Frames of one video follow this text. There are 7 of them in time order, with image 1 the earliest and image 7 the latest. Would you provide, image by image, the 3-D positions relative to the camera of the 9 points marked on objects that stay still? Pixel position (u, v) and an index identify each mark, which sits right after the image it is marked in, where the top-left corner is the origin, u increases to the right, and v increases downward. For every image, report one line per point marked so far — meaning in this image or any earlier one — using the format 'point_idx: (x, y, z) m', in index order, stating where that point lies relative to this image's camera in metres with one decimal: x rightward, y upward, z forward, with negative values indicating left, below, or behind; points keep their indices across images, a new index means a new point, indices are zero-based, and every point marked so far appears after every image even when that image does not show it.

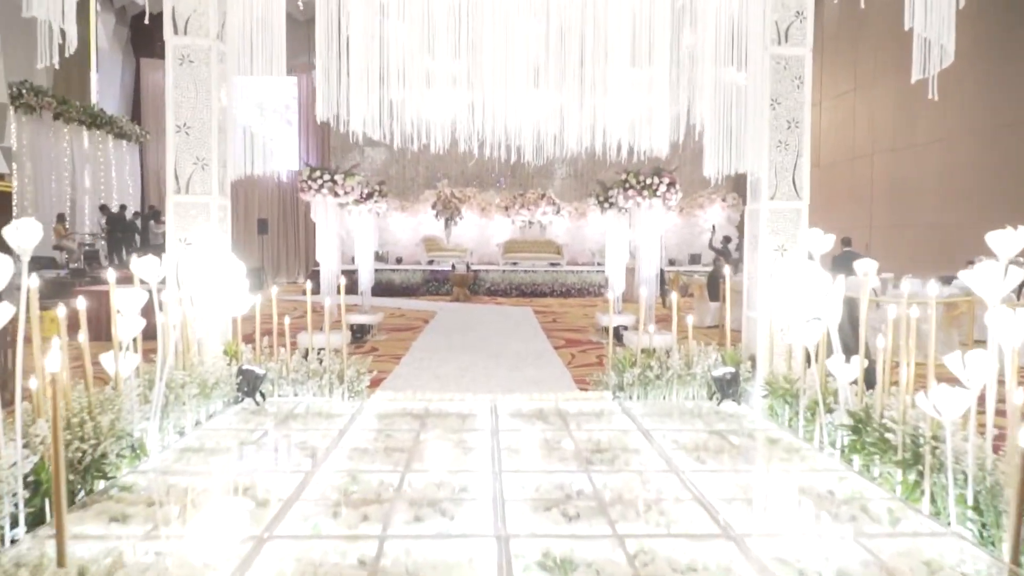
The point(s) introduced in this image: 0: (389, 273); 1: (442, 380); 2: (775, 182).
0: (-2.3, +0.3, +15.1) m
1: (-0.5, -0.6, +5.4) m
2: (+1.4, +0.6, +4.3) m
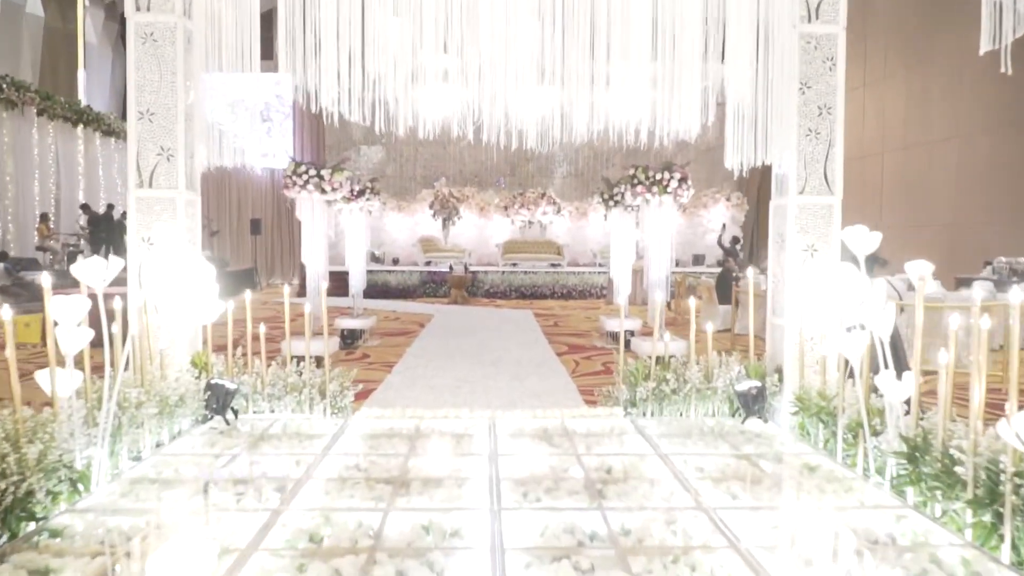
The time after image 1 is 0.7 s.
0: (-2.3, +0.2, +14.6) m
1: (-0.5, -0.7, +5.0) m
2: (+1.4, +0.6, +3.9) m
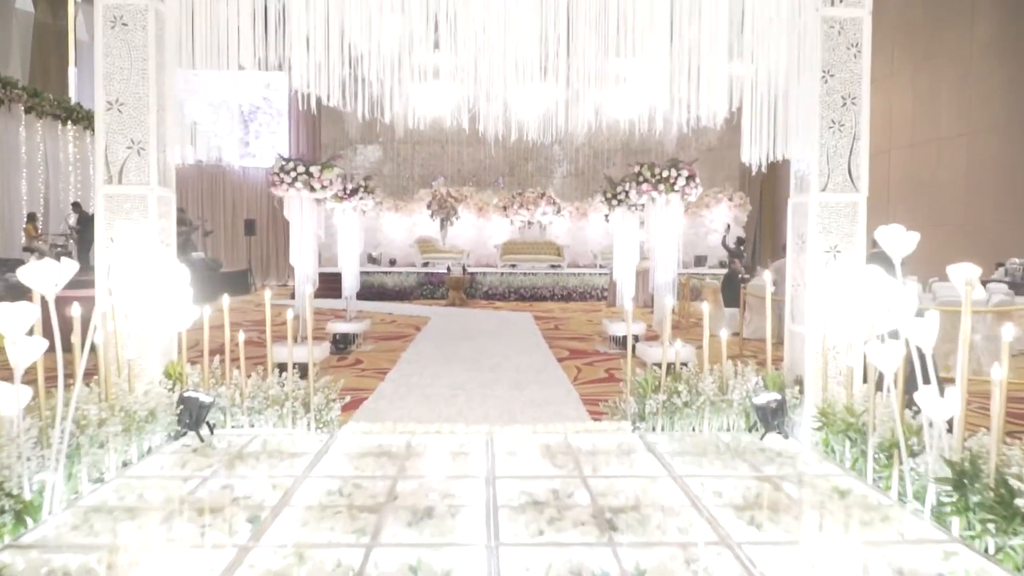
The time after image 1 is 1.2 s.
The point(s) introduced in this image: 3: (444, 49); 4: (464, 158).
0: (-2.3, +0.2, +14.3) m
1: (-0.5, -0.7, +4.7) m
2: (+1.4, +0.5, +3.6) m
3: (-0.3, +1.1, +3.7) m
4: (-0.9, +2.6, +15.9) m
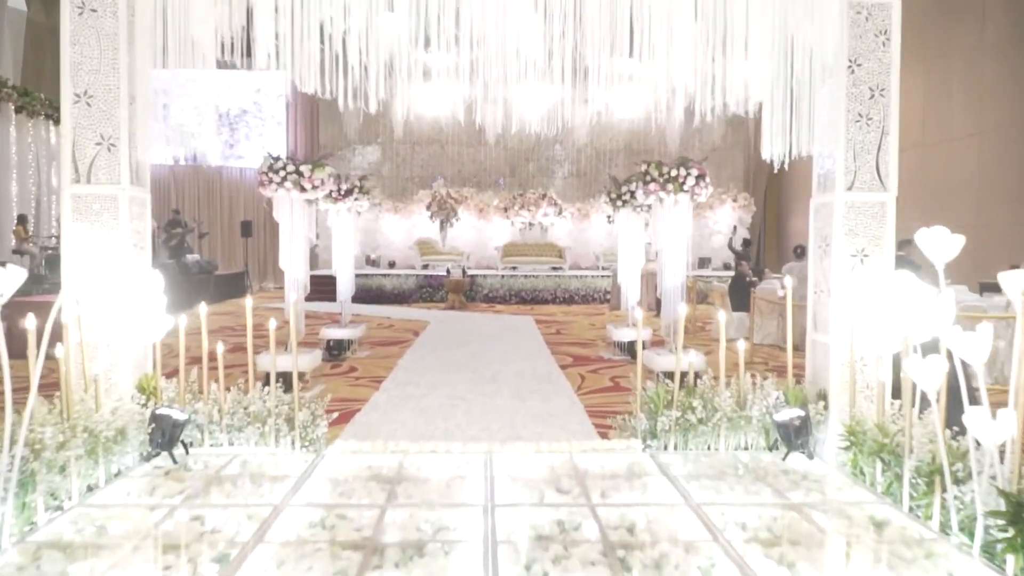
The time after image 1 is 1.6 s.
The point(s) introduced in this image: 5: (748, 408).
0: (-2.3, +0.2, +14.1) m
1: (-0.5, -0.7, +4.4) m
2: (+1.4, +0.5, +3.3) m
3: (-0.3, +1.1, +3.4) m
4: (-0.9, +2.5, +15.6) m
5: (+1.0, -0.5, +3.3) m
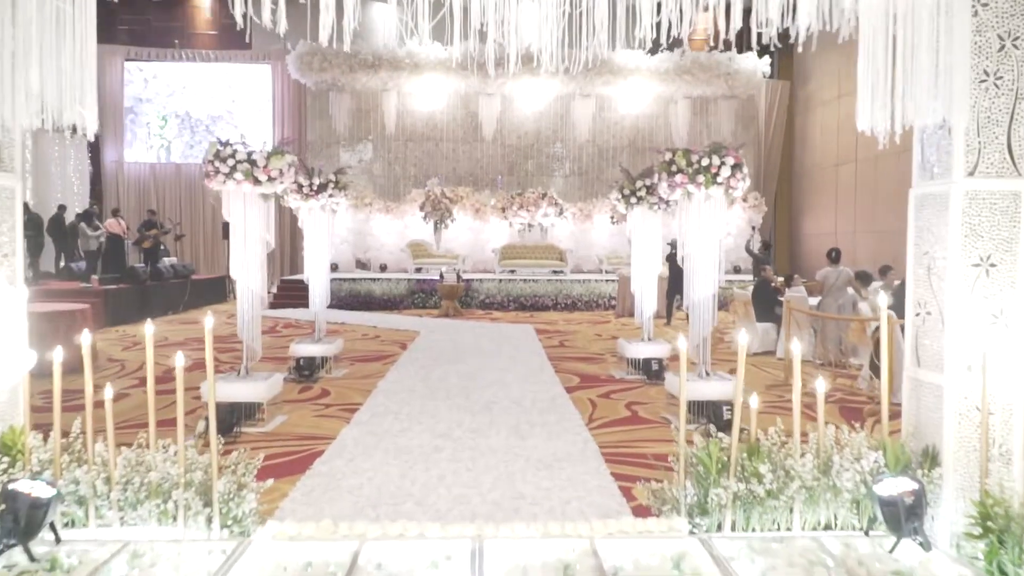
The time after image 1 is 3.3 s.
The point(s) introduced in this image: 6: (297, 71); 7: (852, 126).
0: (-2.4, +0.1, +13.2) m
1: (-0.5, -0.8, +3.5) m
2: (+1.4, +0.4, +2.4) m
3: (-0.3, +1.0, +2.5) m
4: (-1.0, +2.4, +14.7) m
5: (+1.0, -0.6, +2.4) m
6: (-3.8, +3.8, +14.0) m
7: (+6.1, +2.9, +14.3) m
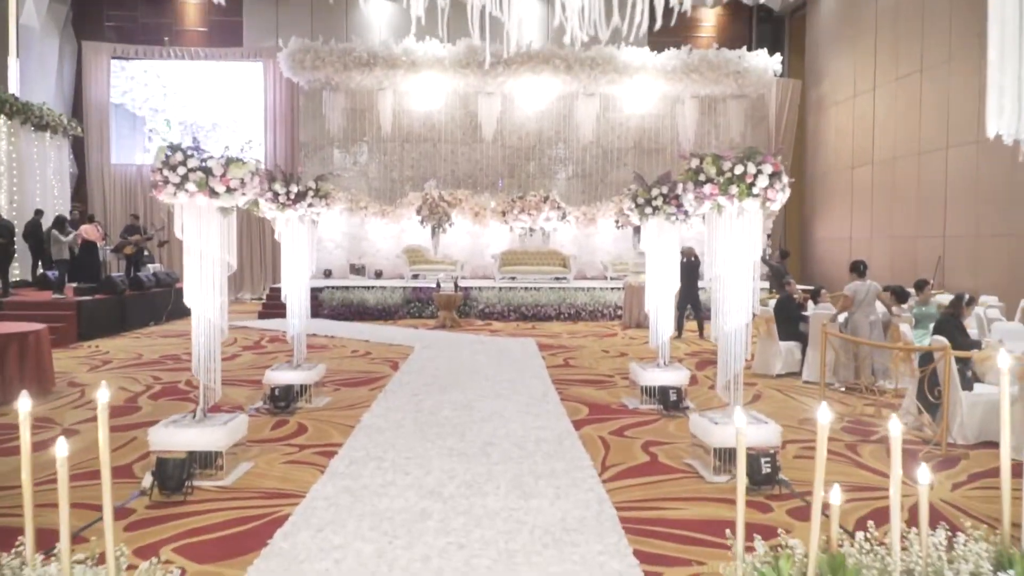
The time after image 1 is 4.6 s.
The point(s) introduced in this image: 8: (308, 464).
0: (-2.4, -0.1, +12.5) m
1: (-0.5, -0.9, +2.9) m
2: (+1.4, +0.3, +1.8) m
3: (-0.3, +0.9, +1.9) m
4: (-0.9, +2.3, +14.1) m
5: (+1.0, -0.7, +1.8) m
6: (-3.8, +3.7, +13.4) m
7: (+6.1, +2.7, +13.6) m
8: (-1.1, -0.9, +4.1) m
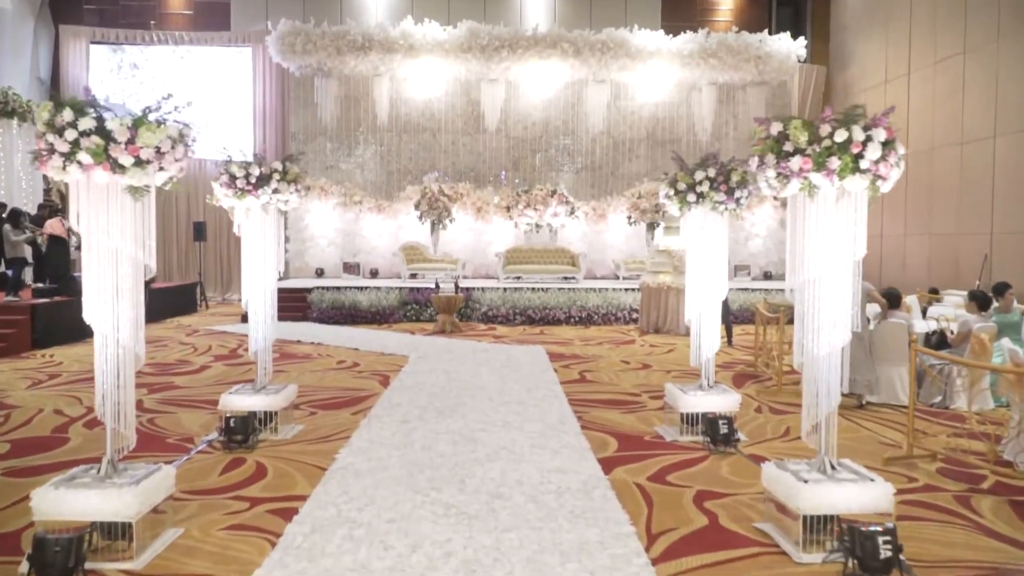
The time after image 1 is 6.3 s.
0: (-2.3, -0.1, +11.5) m
1: (-0.4, -1.0, +1.9) m
2: (+1.5, +0.3, +0.8) m
3: (-0.3, +0.8, +0.9) m
4: (-0.9, +2.3, +13.0) m
5: (+1.0, -0.7, +0.8) m
6: (-3.7, +3.7, +12.4) m
7: (+6.2, +2.7, +12.6) m
8: (-1.0, -0.9, +3.1) m
